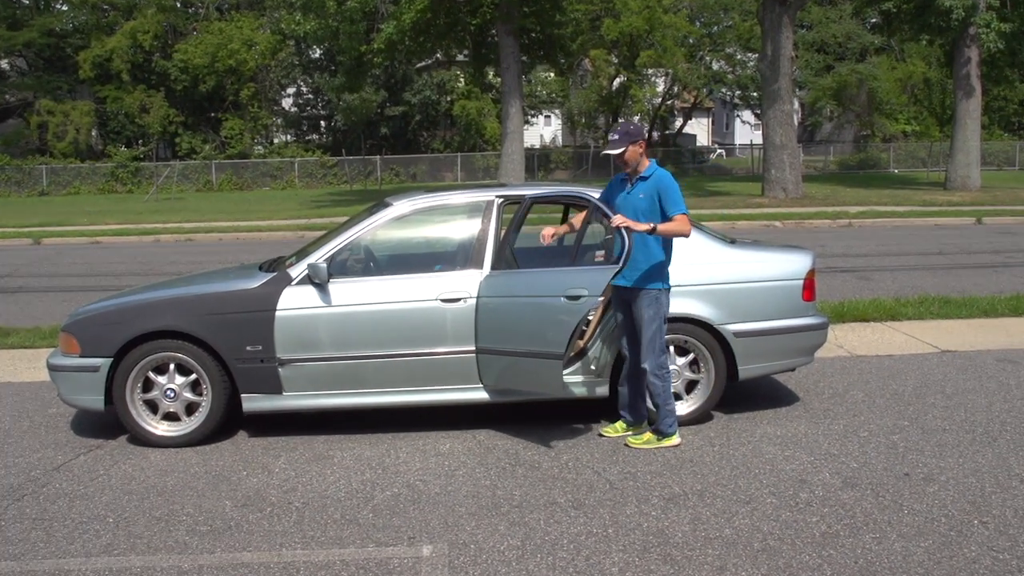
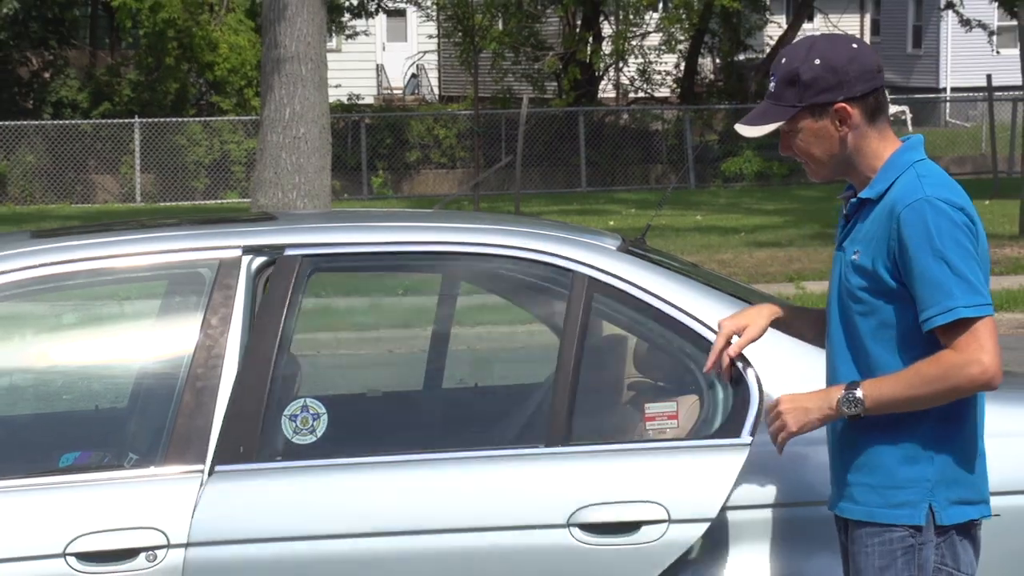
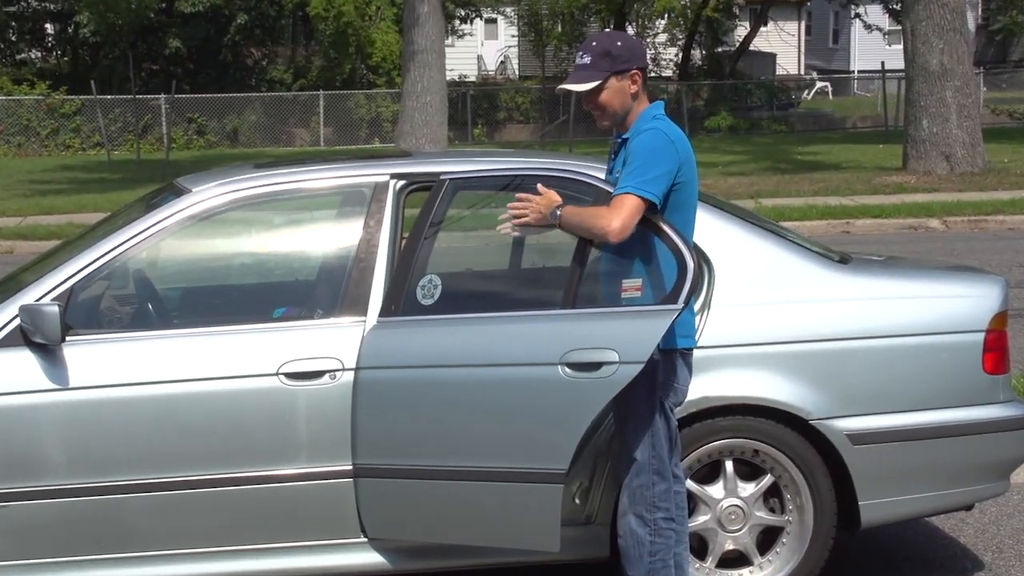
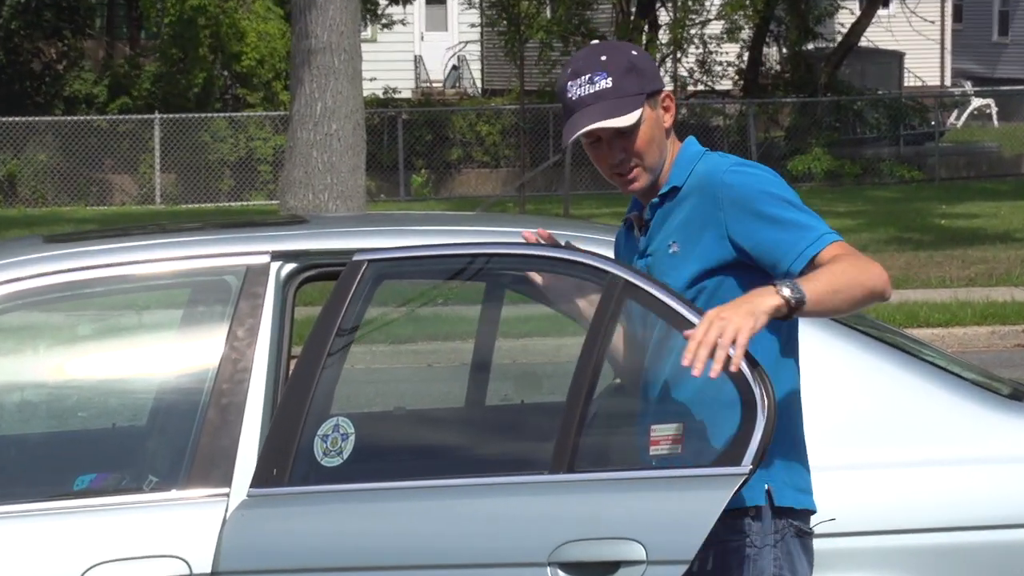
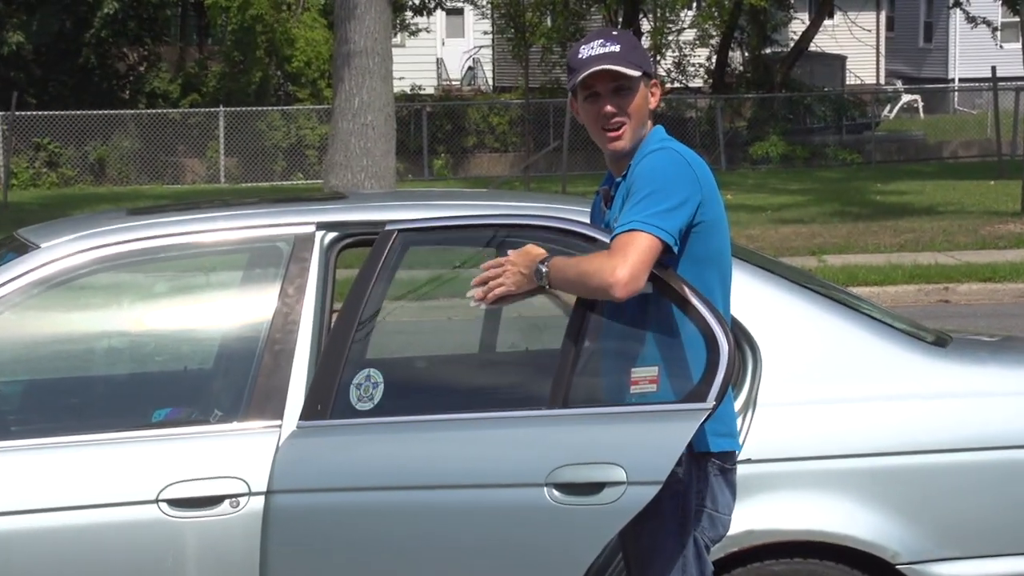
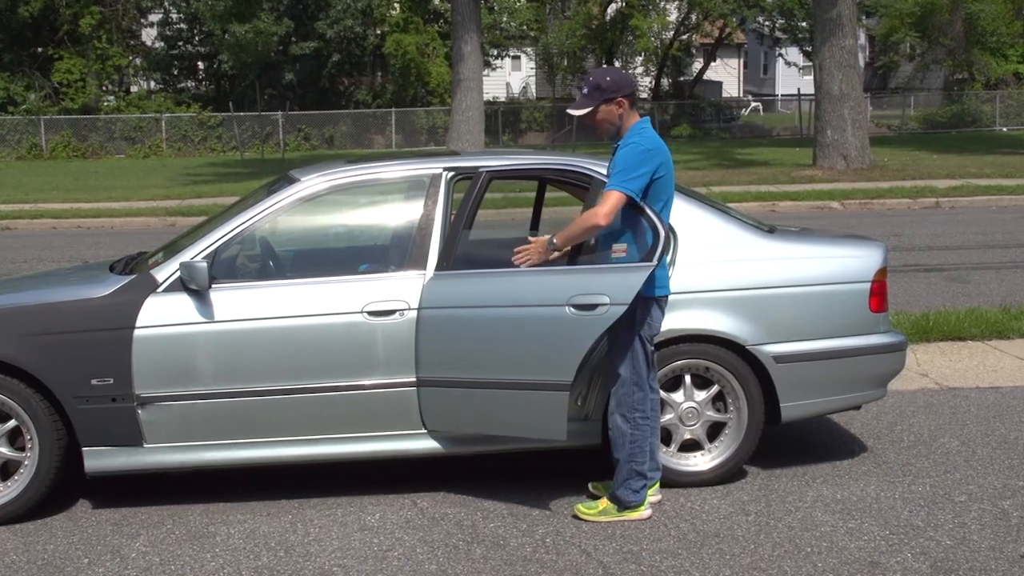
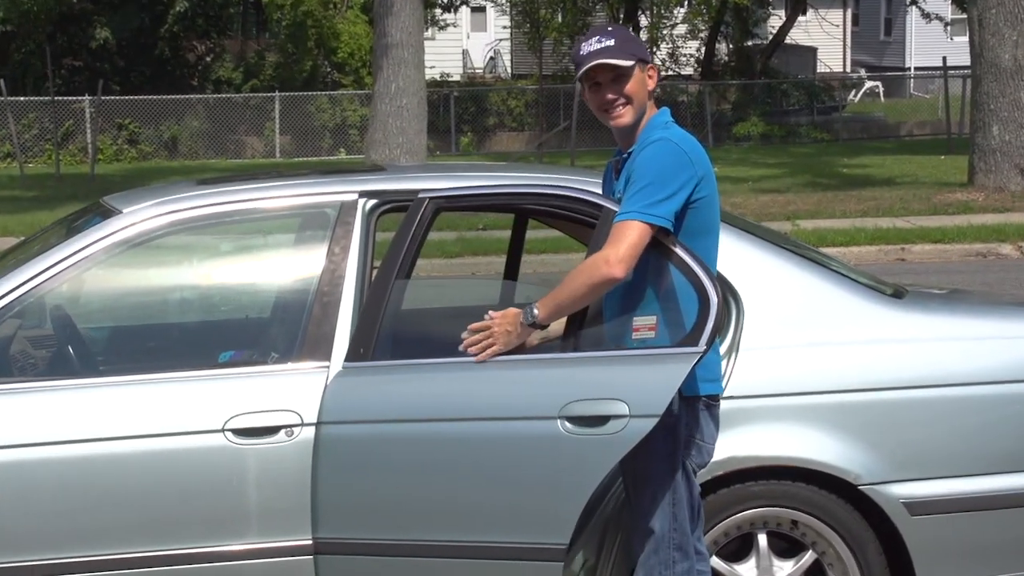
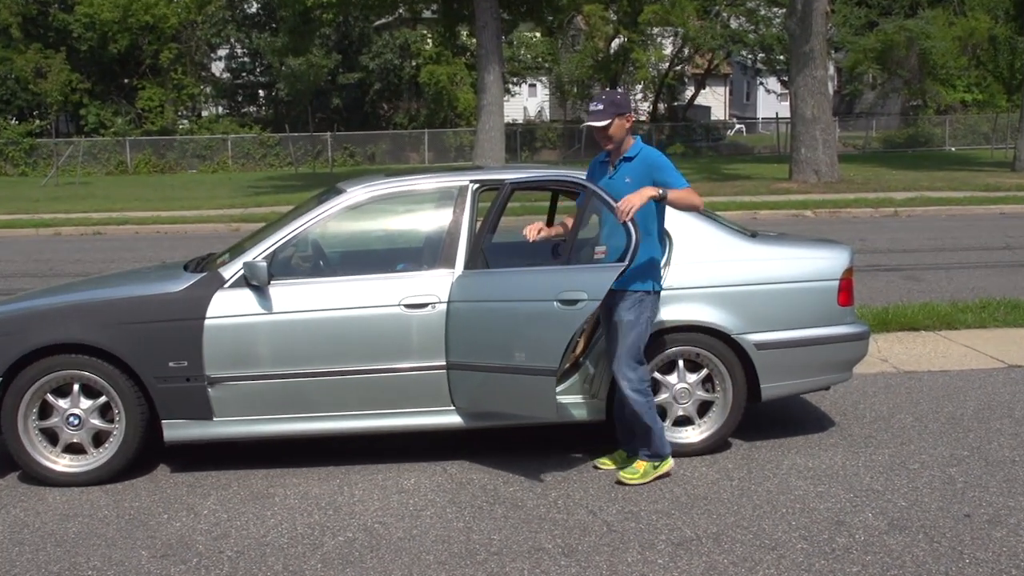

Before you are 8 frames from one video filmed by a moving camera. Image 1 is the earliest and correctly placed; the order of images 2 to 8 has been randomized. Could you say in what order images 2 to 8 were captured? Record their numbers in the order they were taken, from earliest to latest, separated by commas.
8, 6, 3, 7, 5, 4, 2
